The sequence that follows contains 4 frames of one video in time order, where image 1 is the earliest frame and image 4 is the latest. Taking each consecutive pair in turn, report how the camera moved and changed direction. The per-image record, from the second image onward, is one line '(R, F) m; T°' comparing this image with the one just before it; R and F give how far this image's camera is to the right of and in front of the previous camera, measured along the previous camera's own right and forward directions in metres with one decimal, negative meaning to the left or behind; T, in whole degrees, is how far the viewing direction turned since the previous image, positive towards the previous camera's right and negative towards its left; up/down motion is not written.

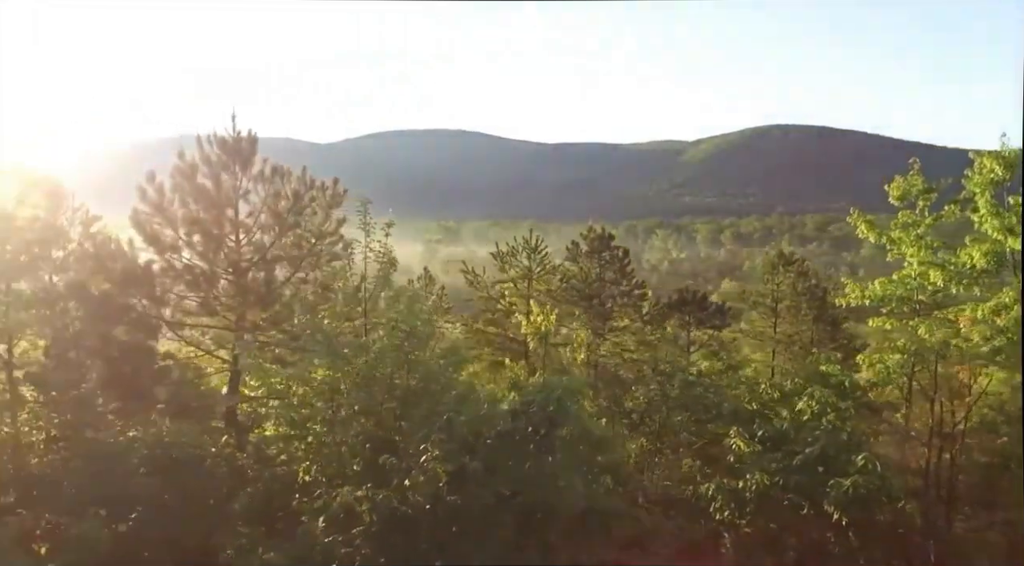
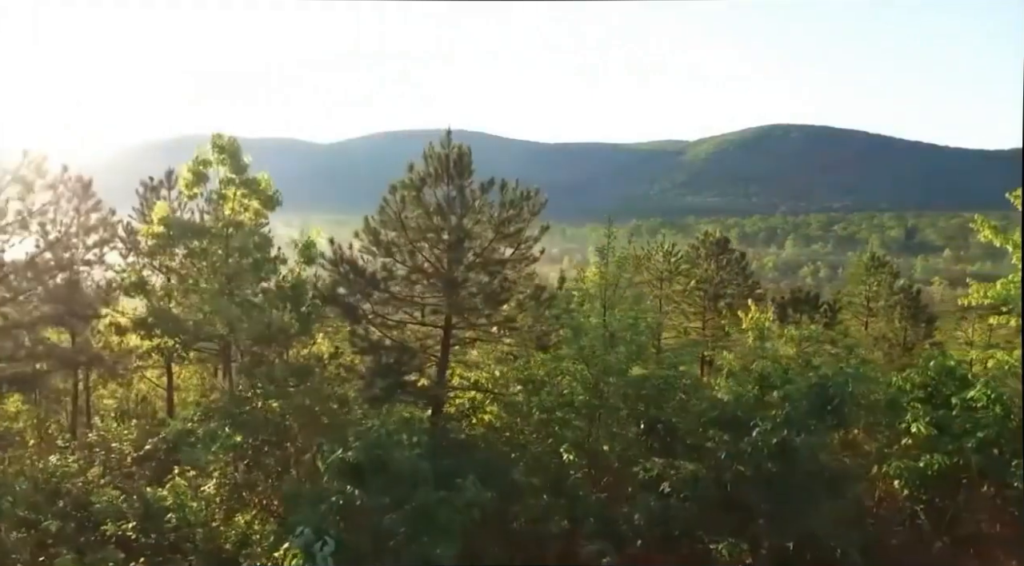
(-3.2, -1.2) m; 0°
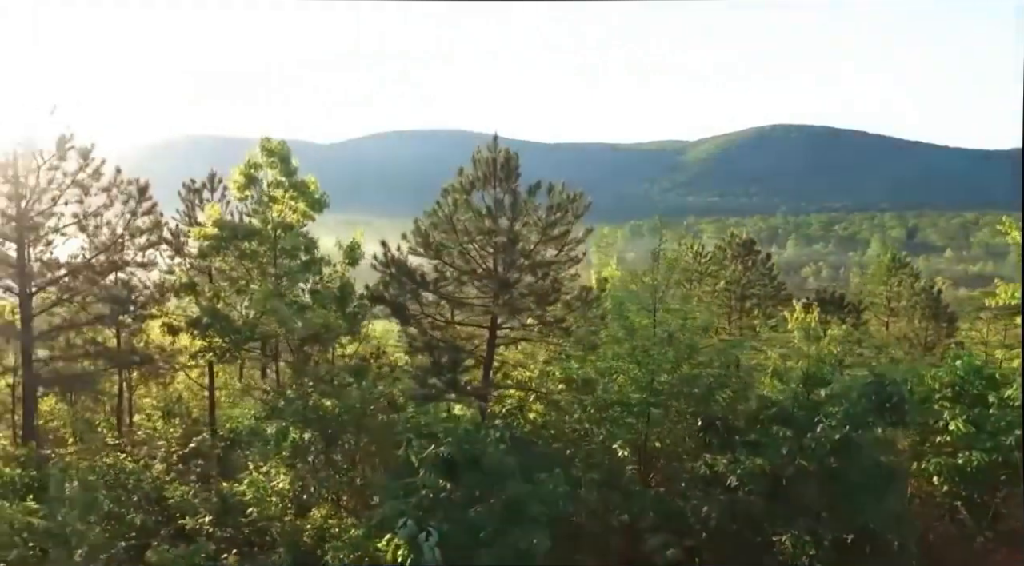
(-0.8, -0.3) m; 0°
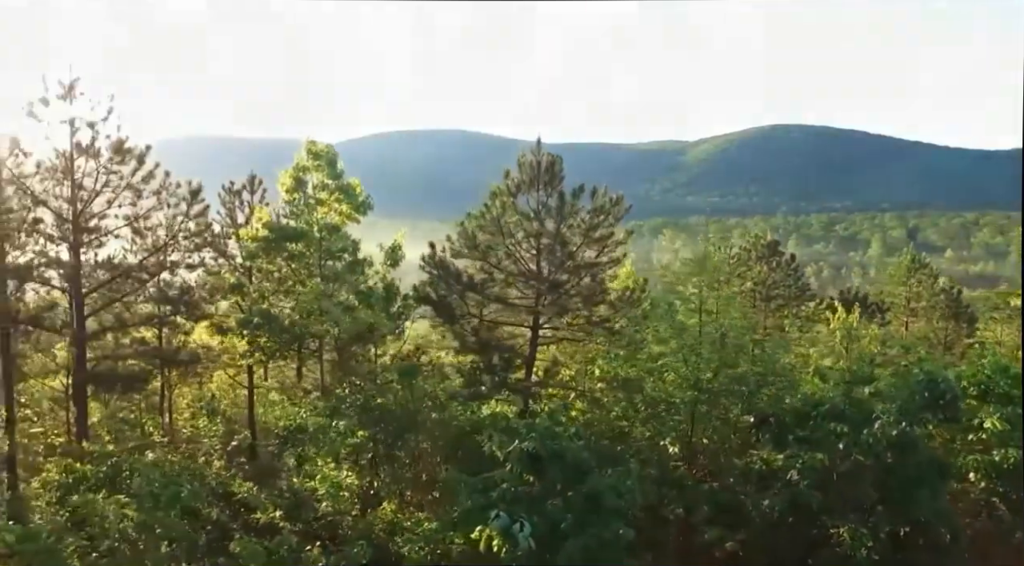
(-0.8, -0.3) m; 0°
